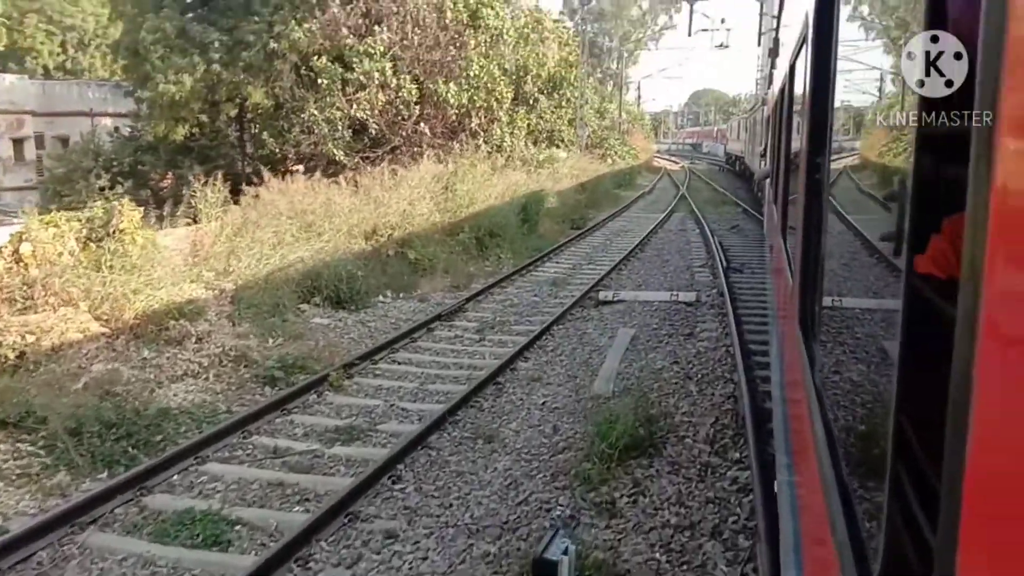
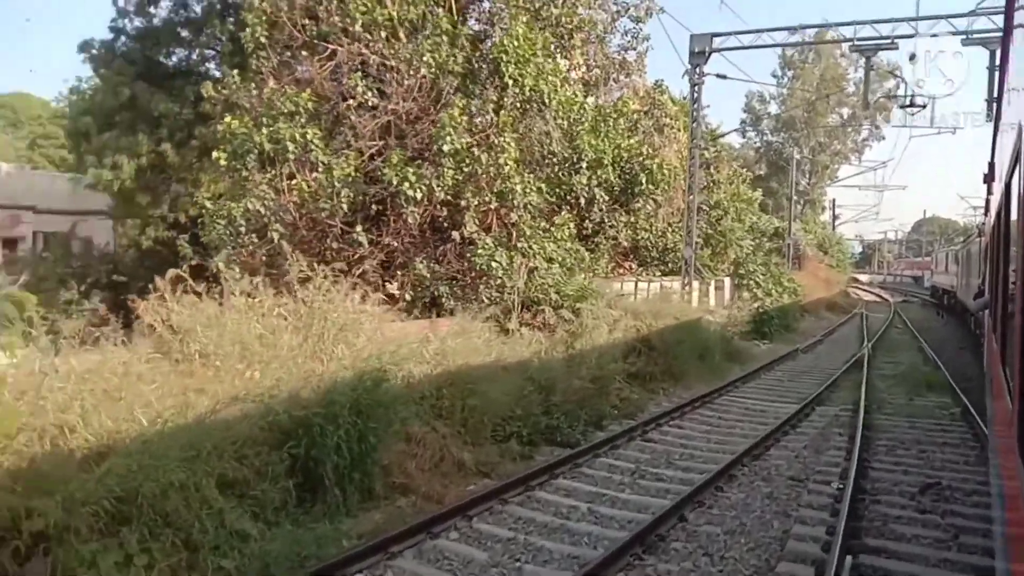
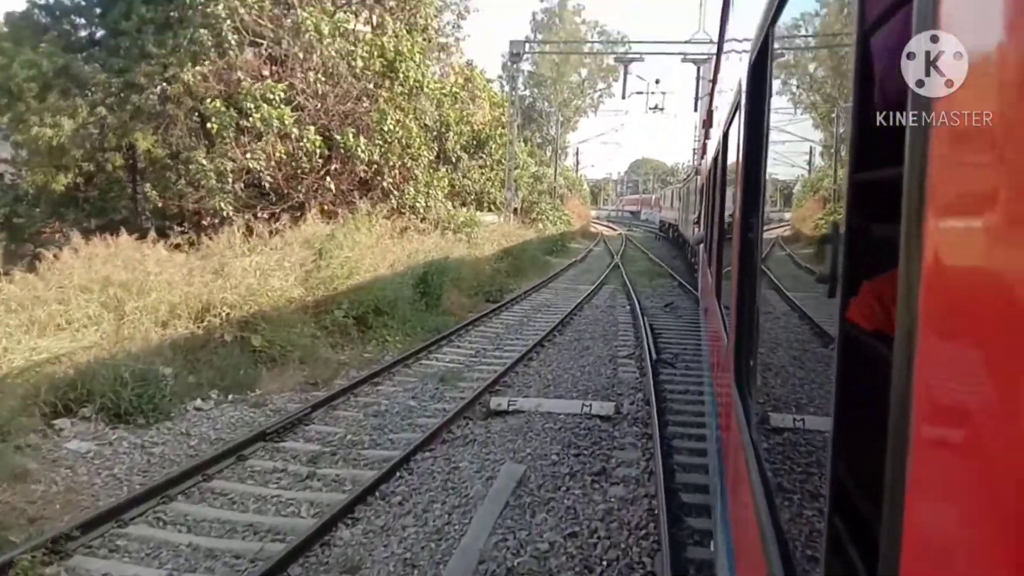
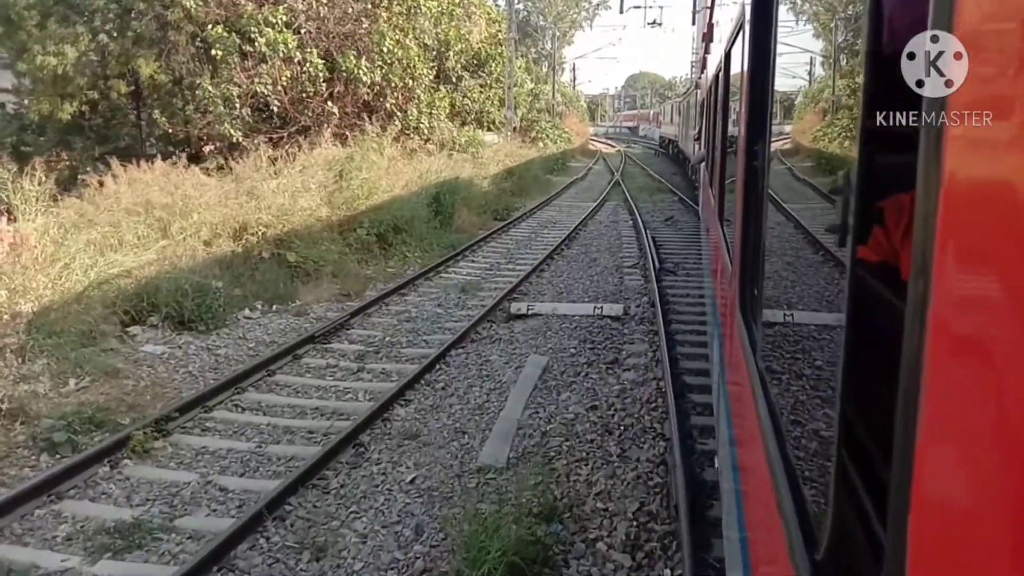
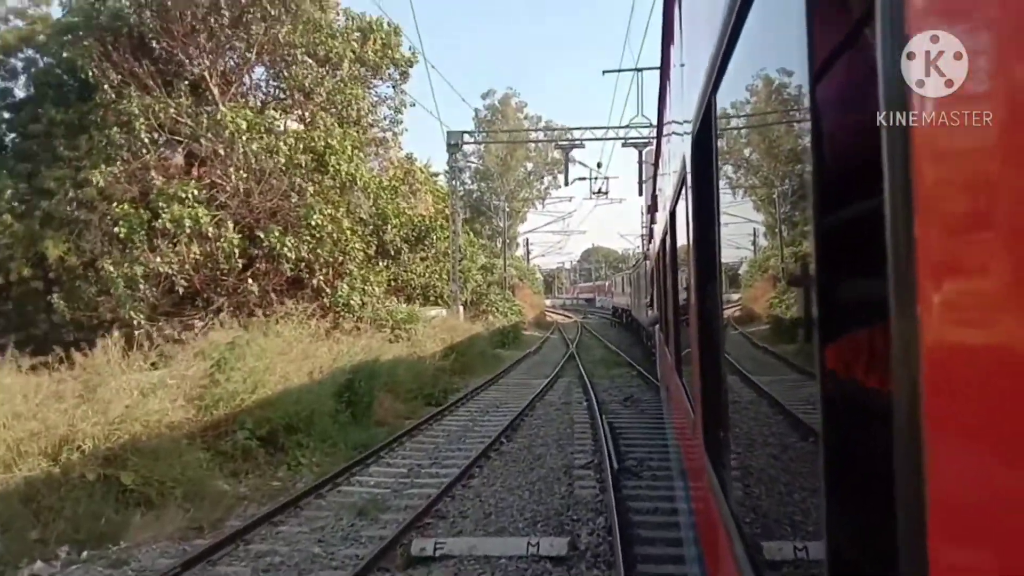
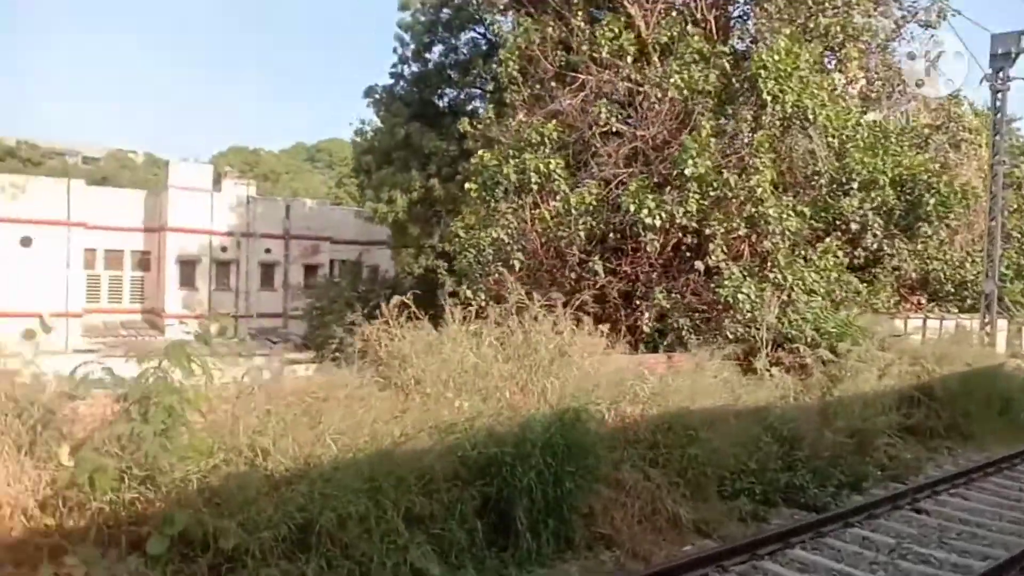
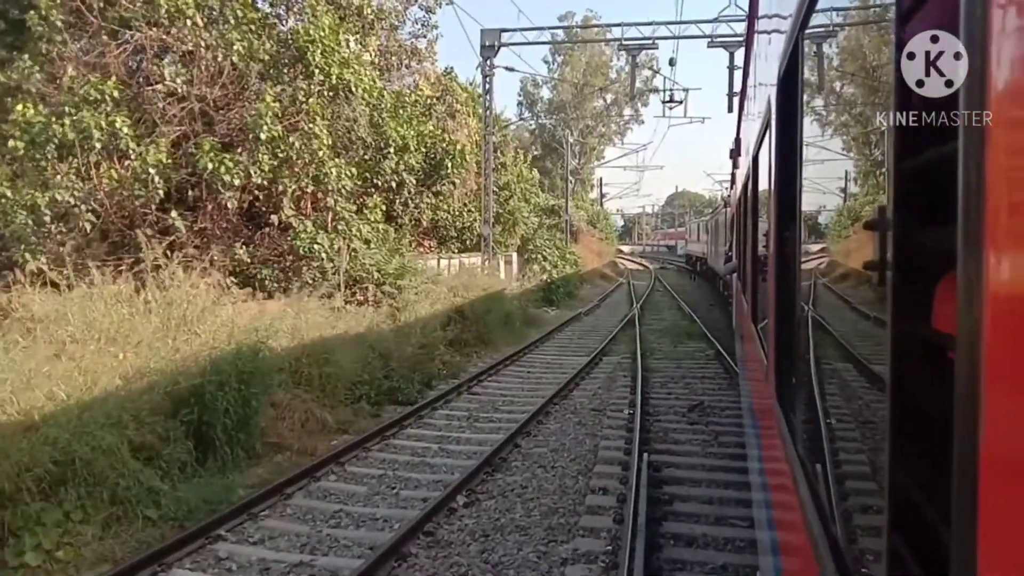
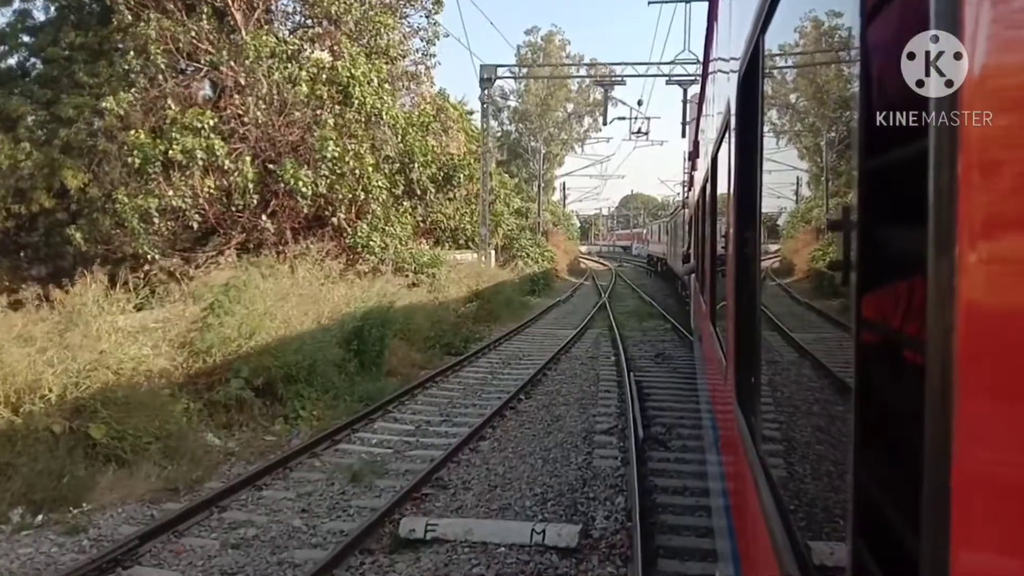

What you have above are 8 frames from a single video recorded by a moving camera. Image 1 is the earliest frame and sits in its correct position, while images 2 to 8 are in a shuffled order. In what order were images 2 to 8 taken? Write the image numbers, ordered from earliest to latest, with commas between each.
4, 3, 5, 8, 7, 2, 6
